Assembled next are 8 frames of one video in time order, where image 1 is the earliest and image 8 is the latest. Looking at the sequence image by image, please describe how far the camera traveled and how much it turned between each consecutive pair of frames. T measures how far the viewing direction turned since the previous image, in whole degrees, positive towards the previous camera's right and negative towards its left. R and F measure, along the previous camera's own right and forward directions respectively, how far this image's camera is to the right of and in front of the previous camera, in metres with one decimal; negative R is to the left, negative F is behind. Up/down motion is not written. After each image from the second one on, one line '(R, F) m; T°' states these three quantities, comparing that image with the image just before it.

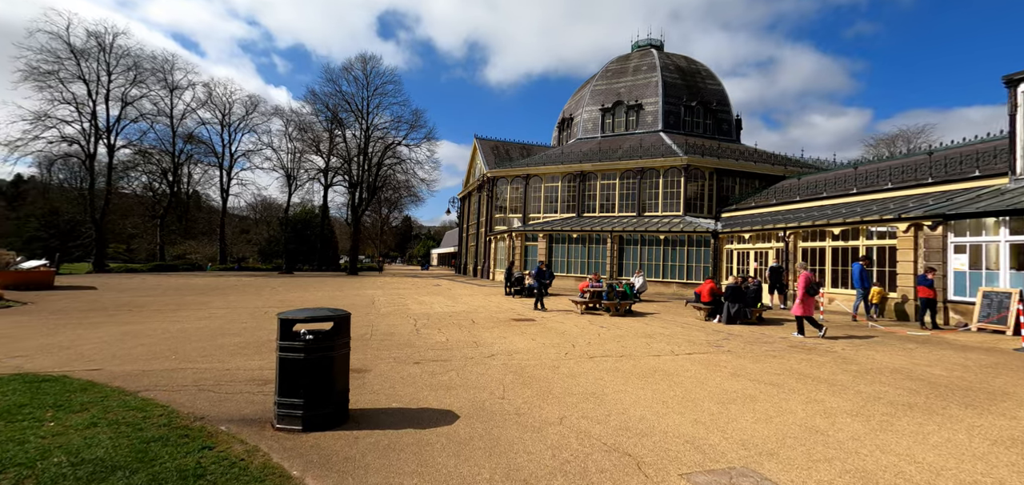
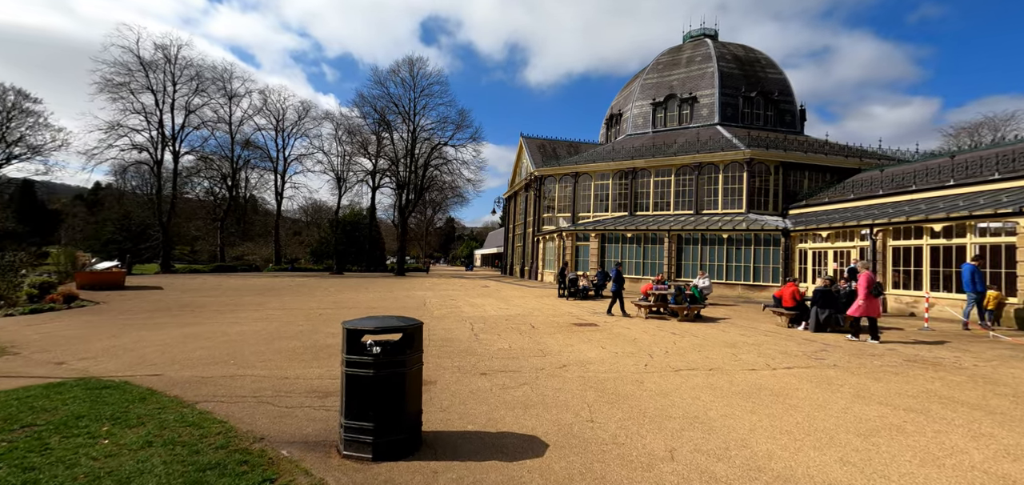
(-0.4, +0.7) m; -5°
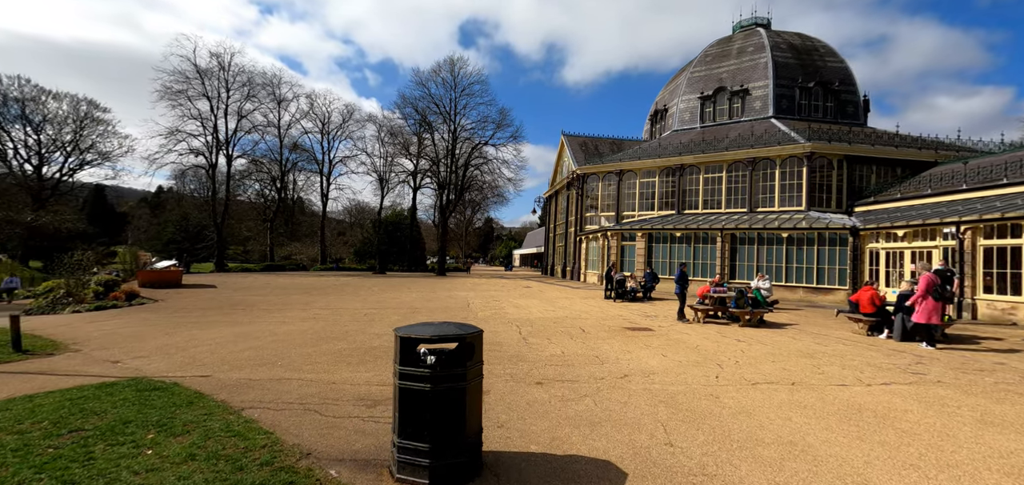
(-0.2, +0.5) m; -4°
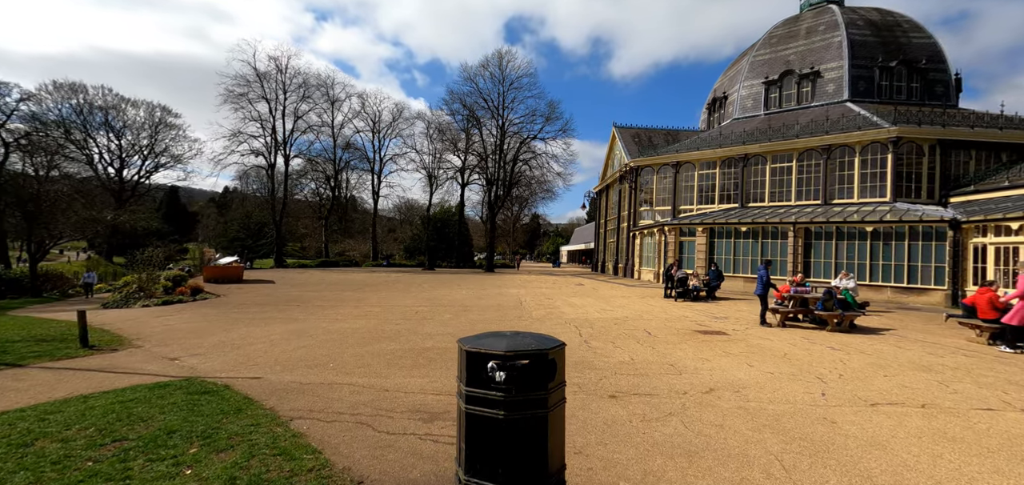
(-0.3, +0.7) m; -5°
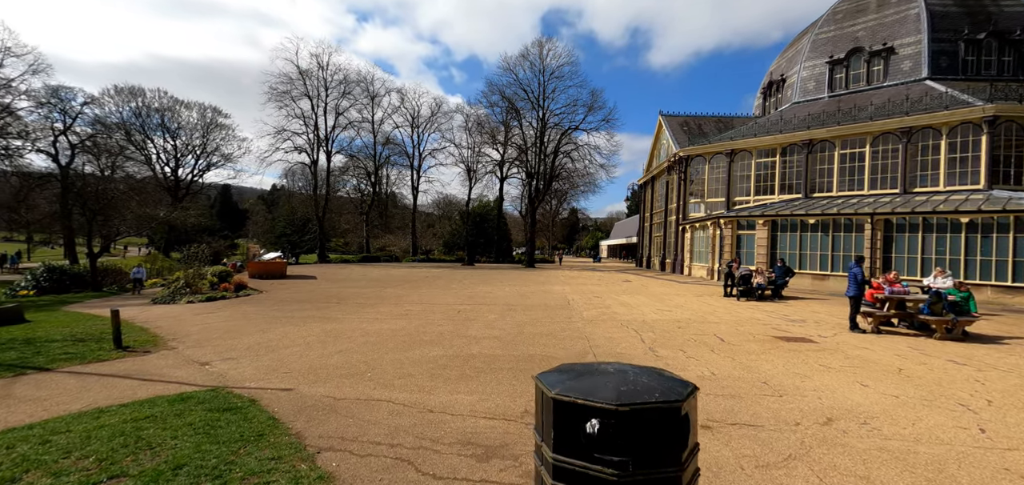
(-0.3, +1.0) m; -4°
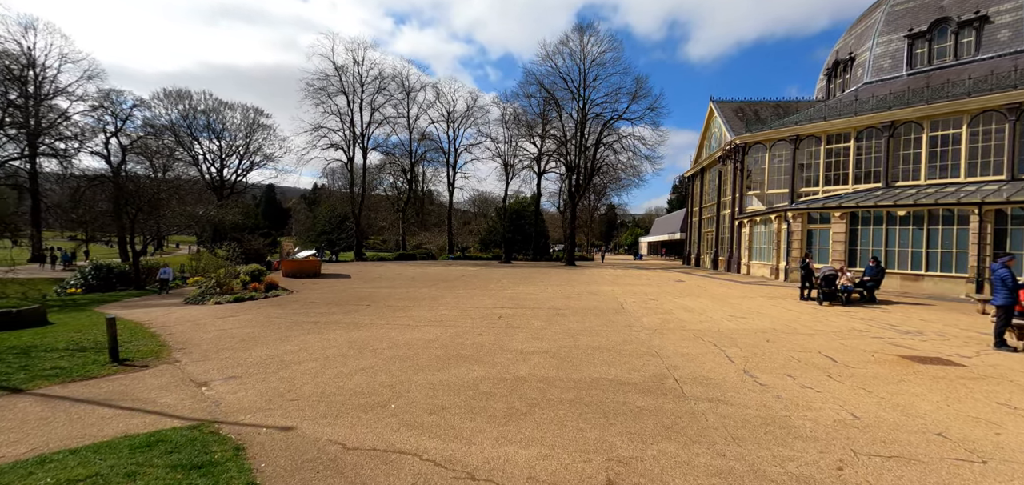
(-0.3, +1.7) m; -4°
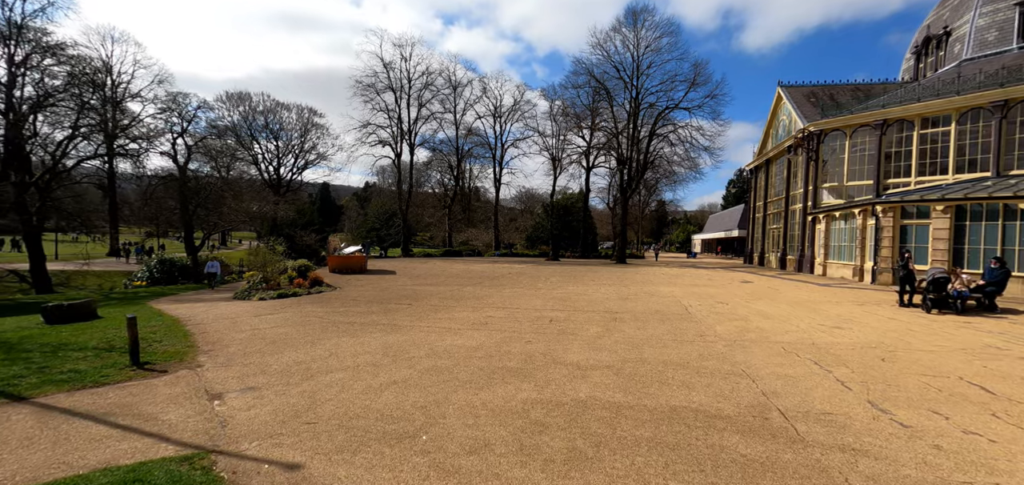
(-0.1, +1.2) m; -5°
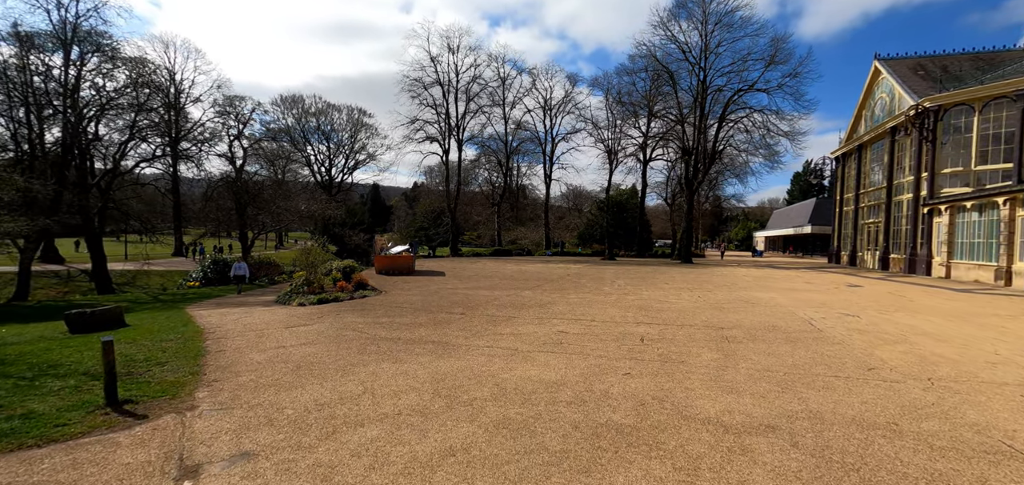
(-0.6, +2.3) m; -5°
